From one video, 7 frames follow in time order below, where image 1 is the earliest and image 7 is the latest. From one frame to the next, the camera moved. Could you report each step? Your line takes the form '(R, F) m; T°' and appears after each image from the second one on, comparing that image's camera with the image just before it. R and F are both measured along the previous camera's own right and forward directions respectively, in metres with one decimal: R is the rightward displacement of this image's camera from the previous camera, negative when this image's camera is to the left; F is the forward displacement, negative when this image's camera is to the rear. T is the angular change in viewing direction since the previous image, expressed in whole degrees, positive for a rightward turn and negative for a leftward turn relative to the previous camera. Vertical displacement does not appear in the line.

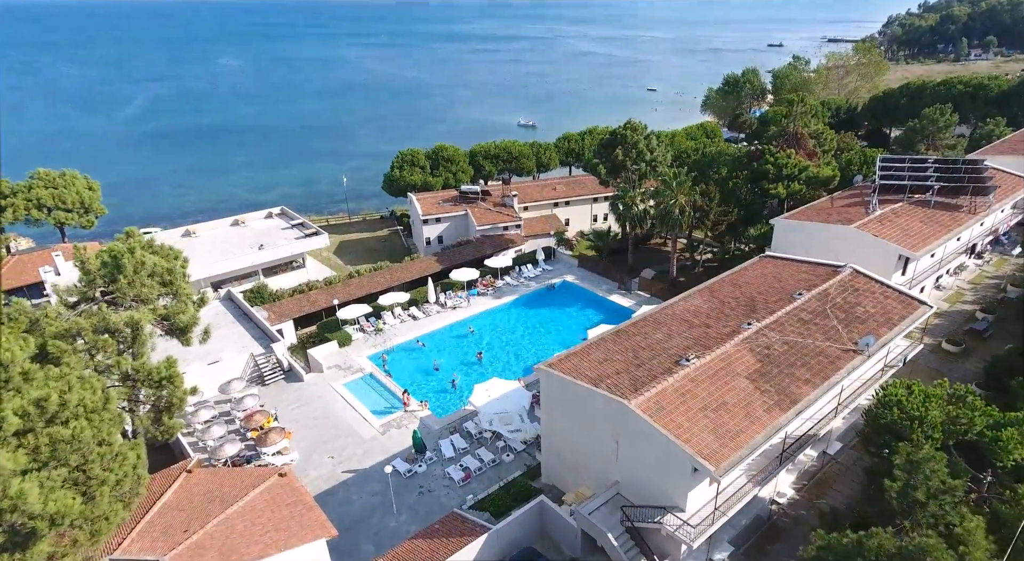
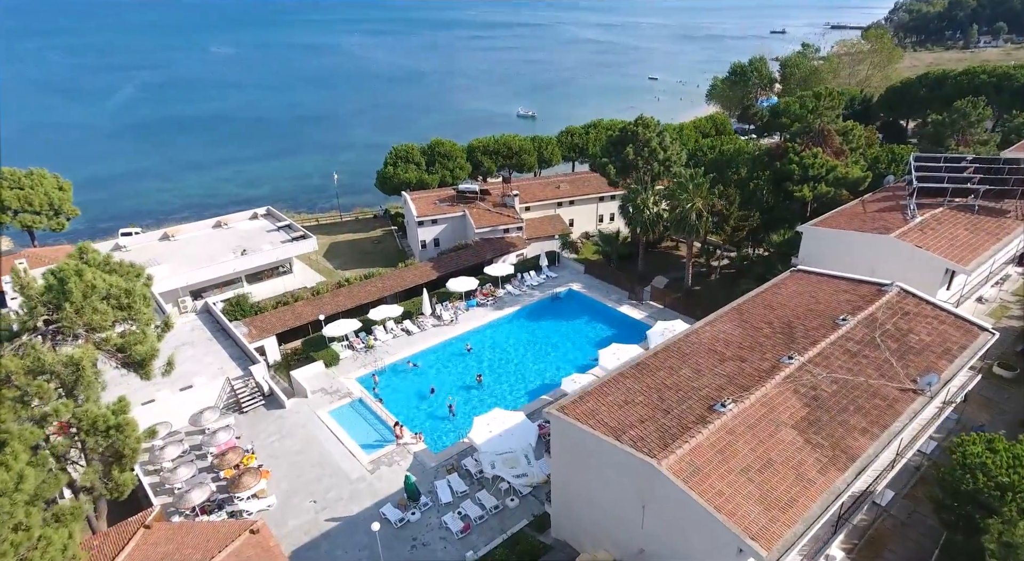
(-0.3, +3.6) m; 0°
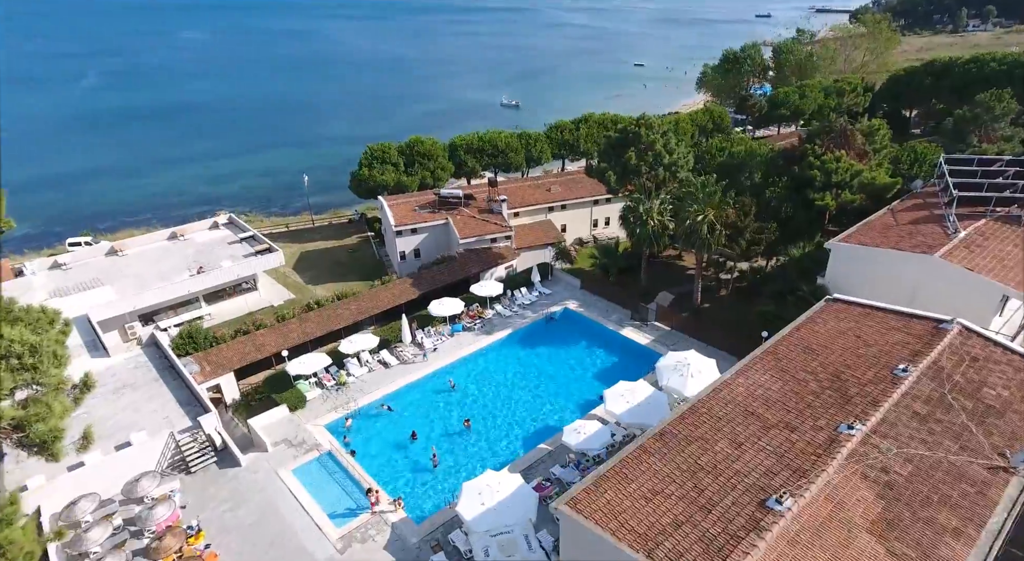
(-0.3, +4.7) m; +2°
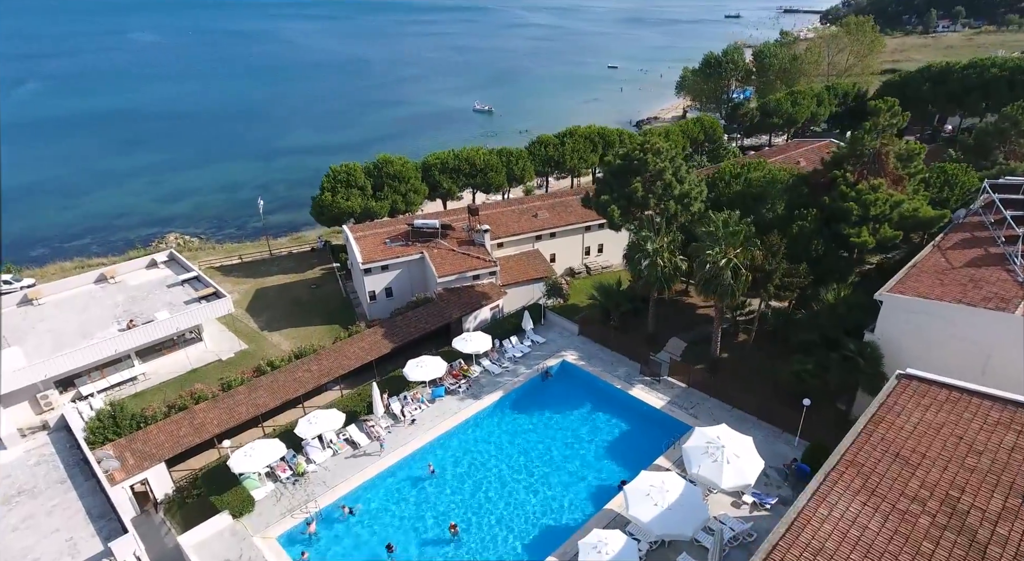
(-0.9, +5.8) m; +3°
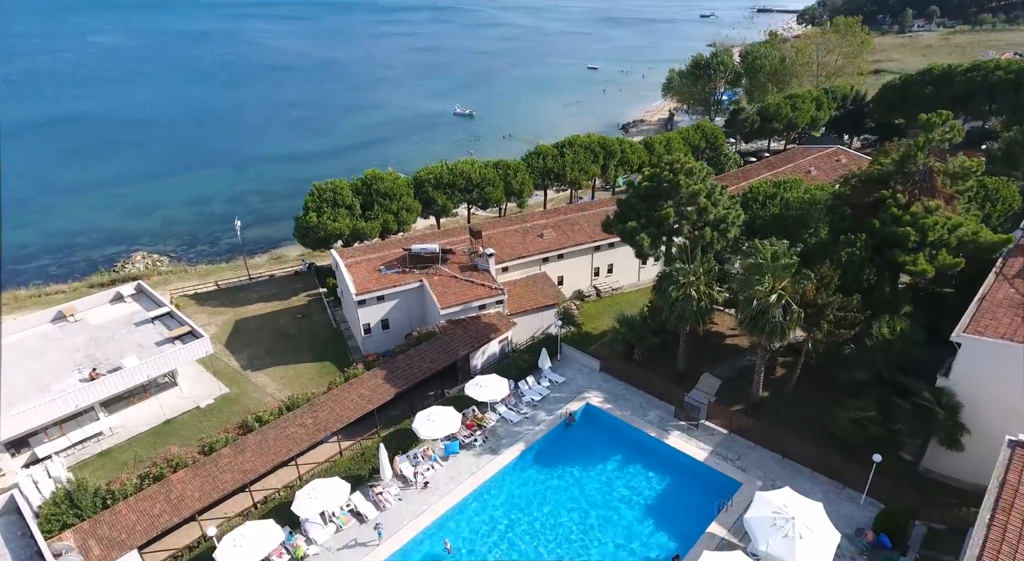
(-2.1, +3.7) m; +2°
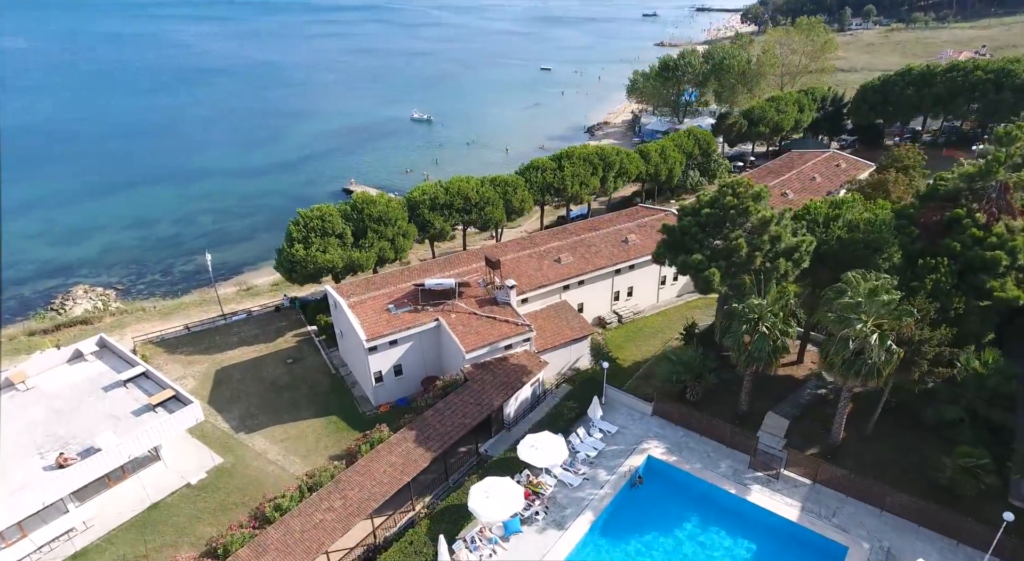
(-4.8, +4.0) m; +5°
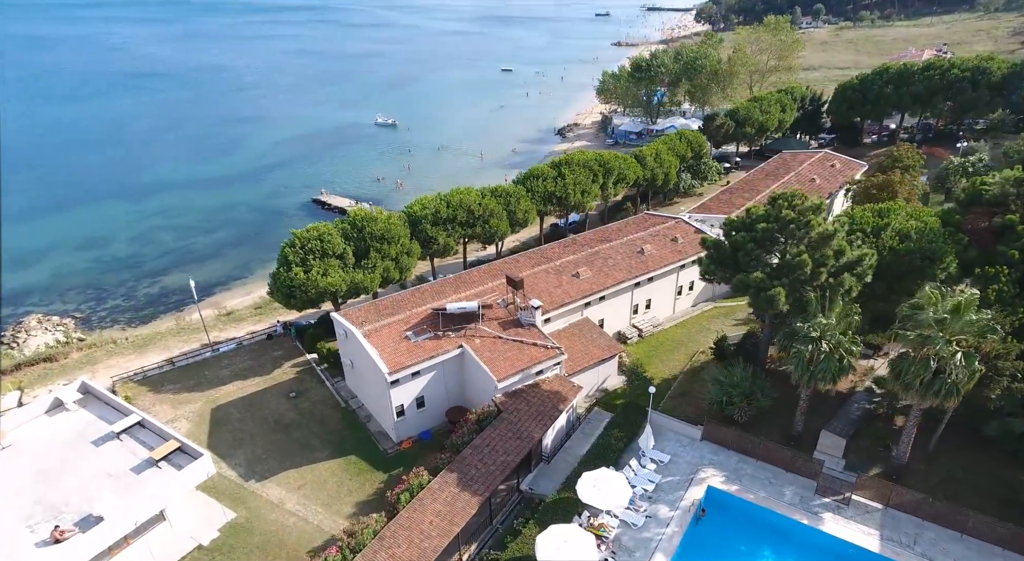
(-4.0, +2.3) m; +4°
